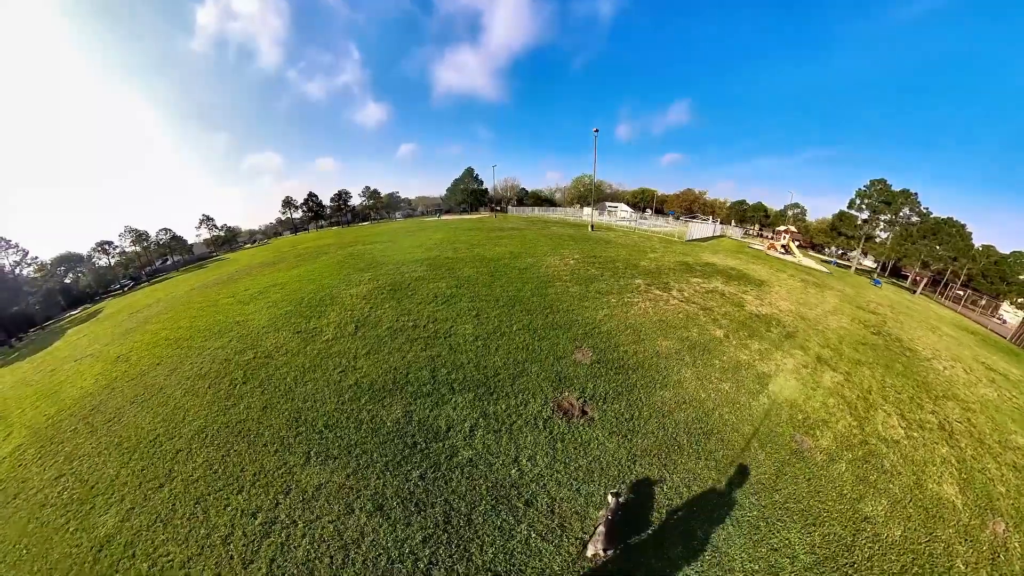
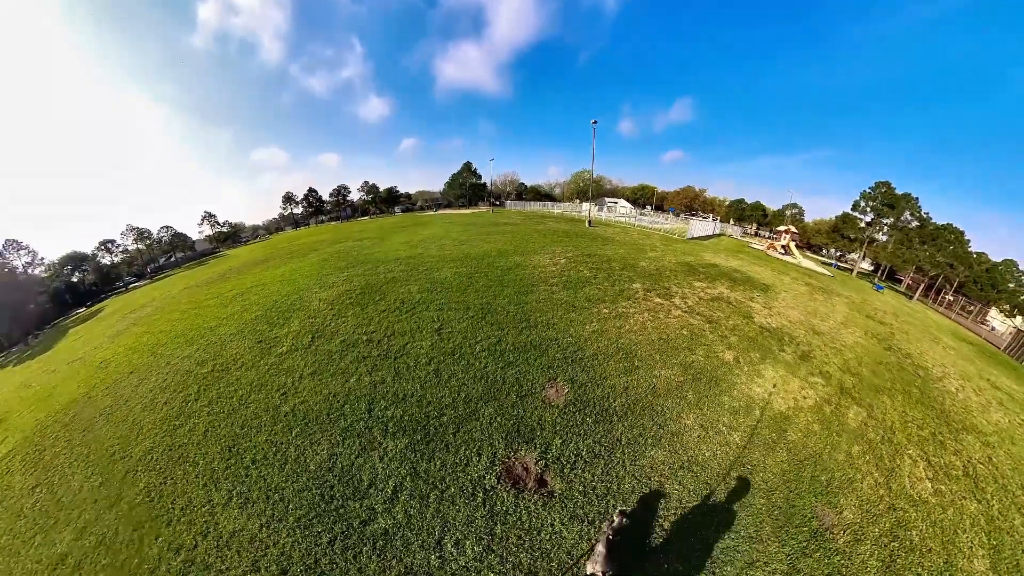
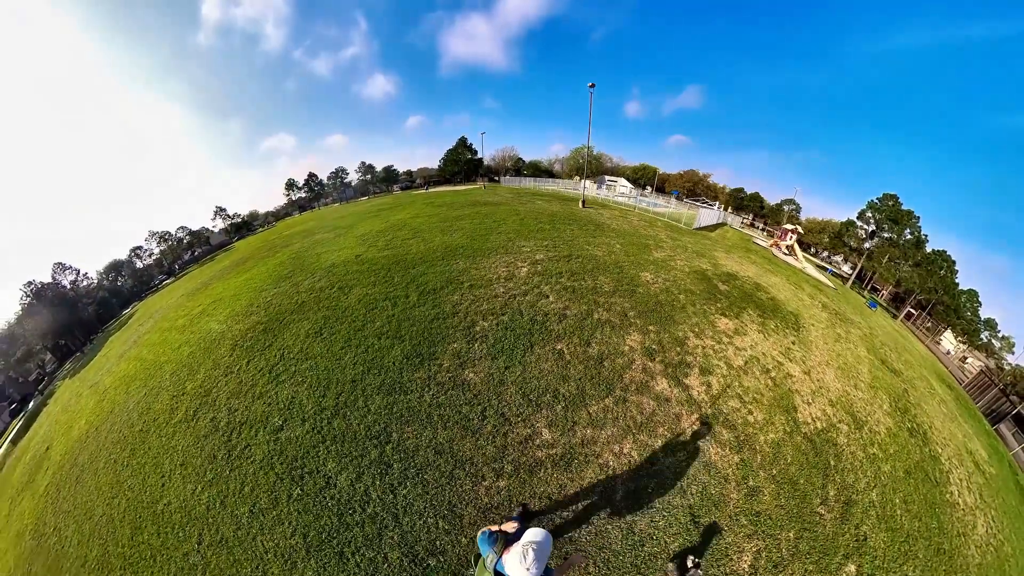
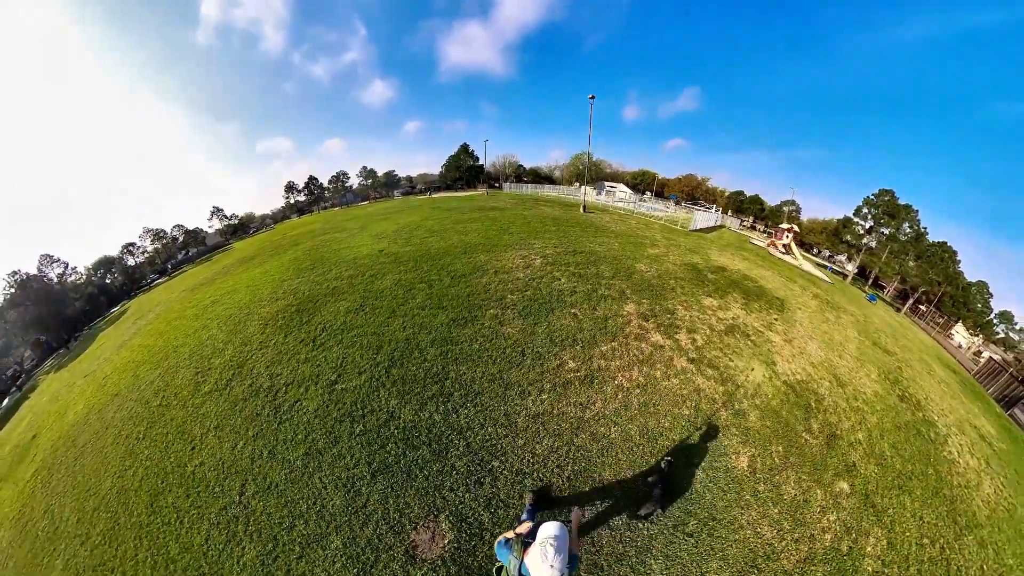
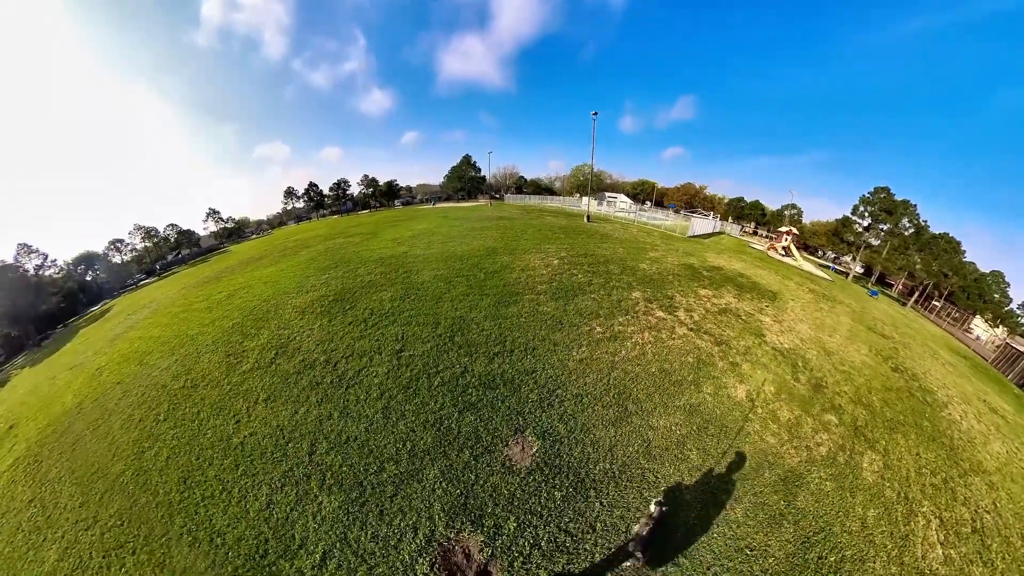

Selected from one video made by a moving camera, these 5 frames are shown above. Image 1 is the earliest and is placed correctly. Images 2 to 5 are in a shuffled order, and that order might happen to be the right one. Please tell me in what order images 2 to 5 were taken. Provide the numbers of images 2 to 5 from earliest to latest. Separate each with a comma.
2, 5, 4, 3
